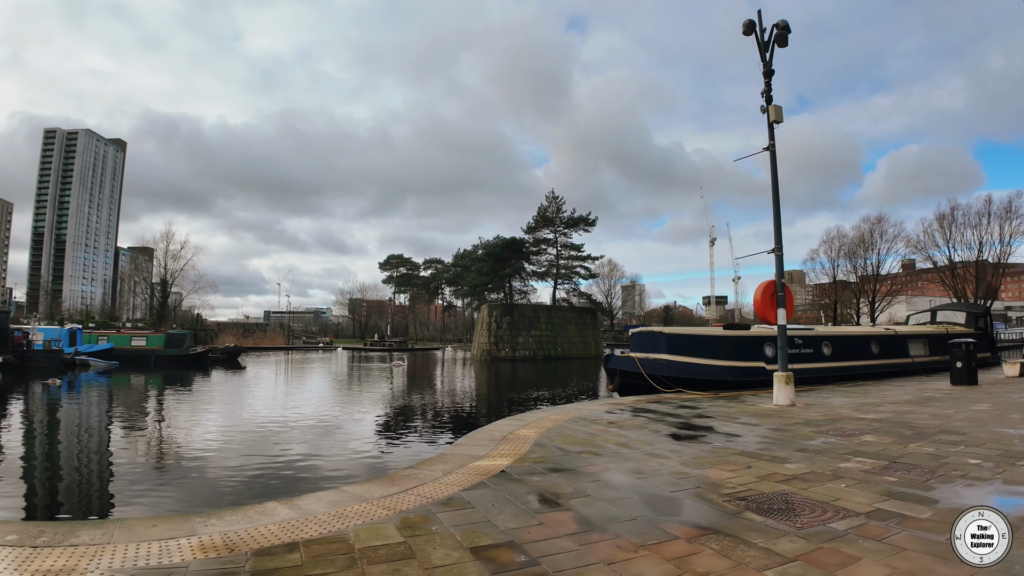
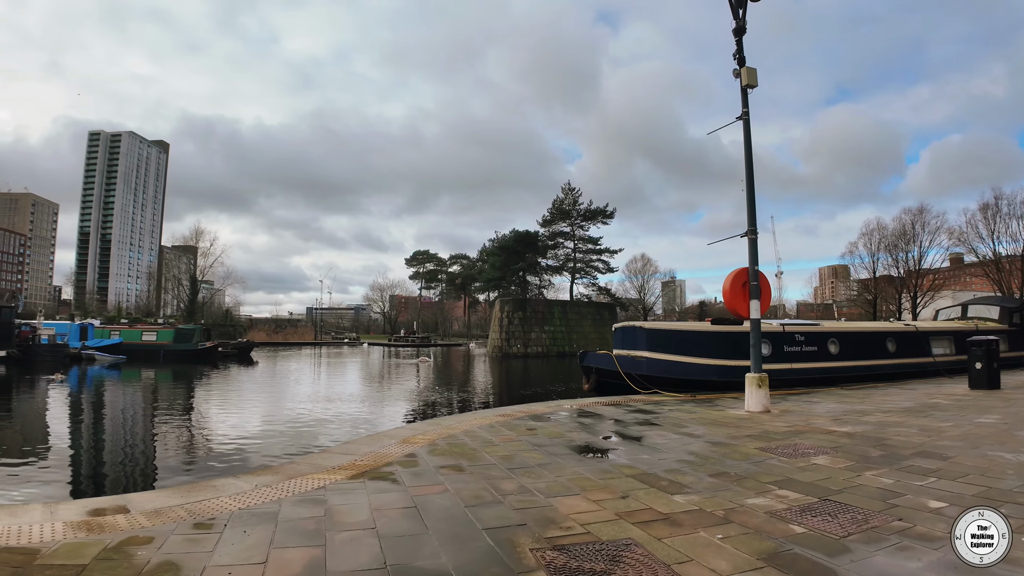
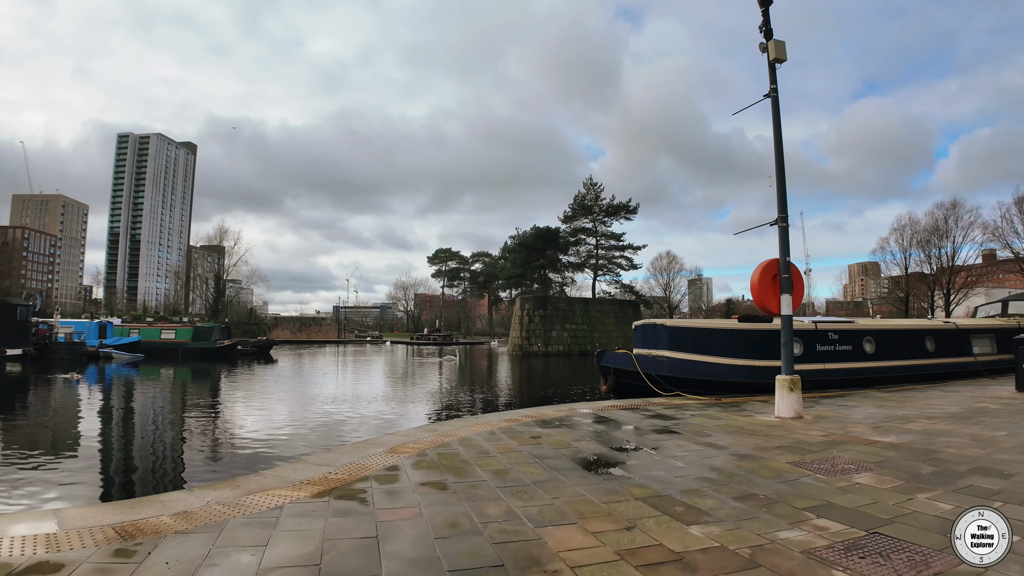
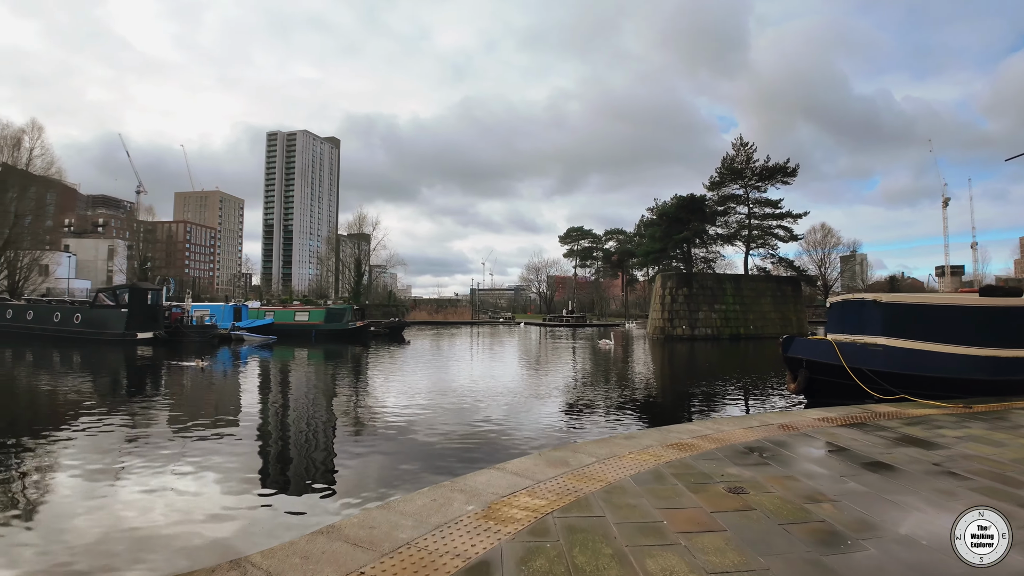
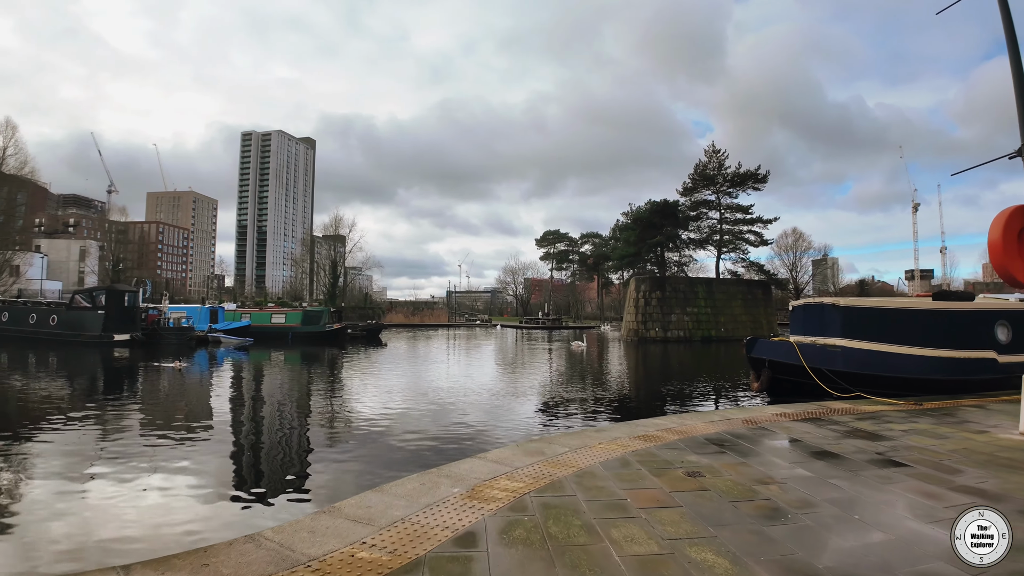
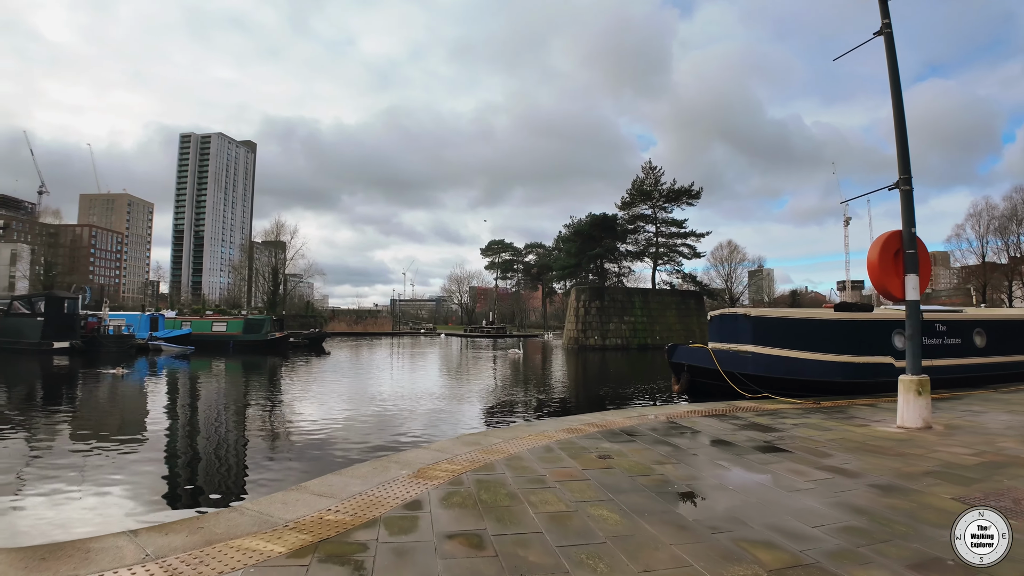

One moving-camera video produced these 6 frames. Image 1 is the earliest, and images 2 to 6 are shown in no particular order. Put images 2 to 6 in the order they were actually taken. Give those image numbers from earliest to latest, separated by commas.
2, 3, 6, 5, 4
